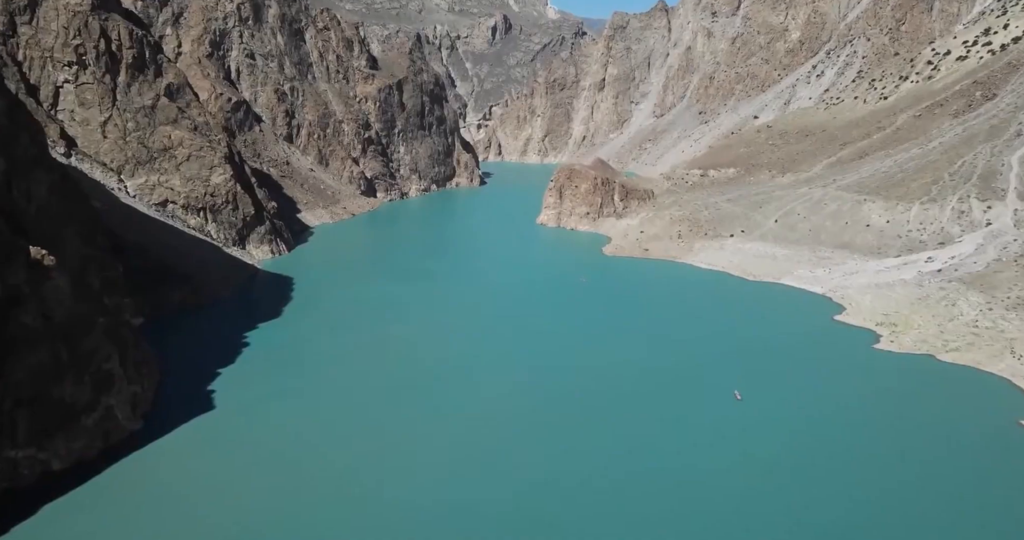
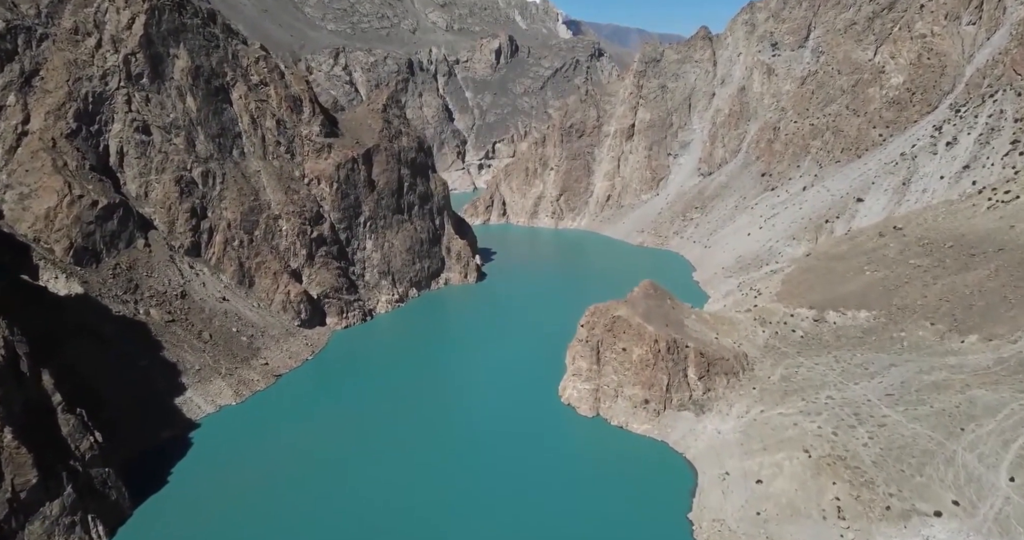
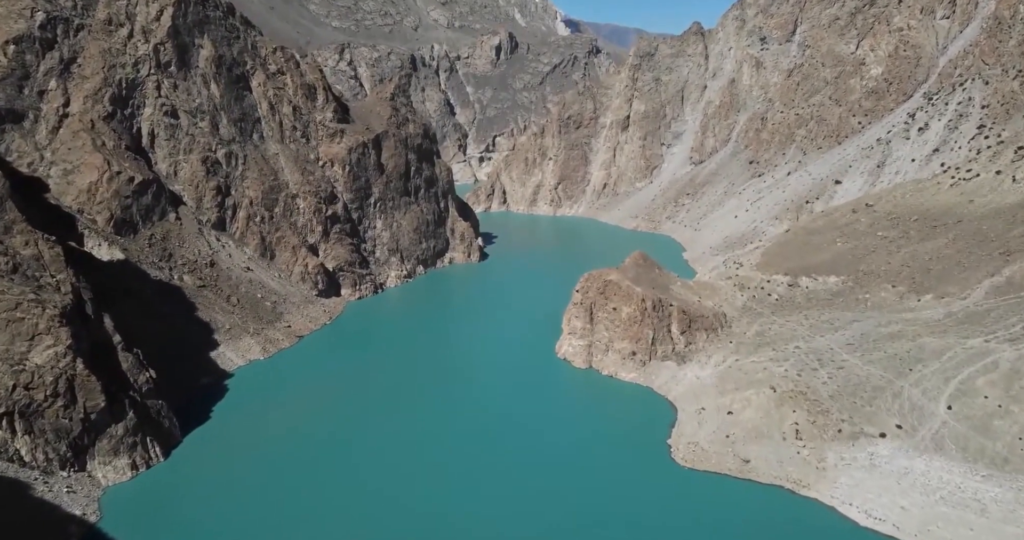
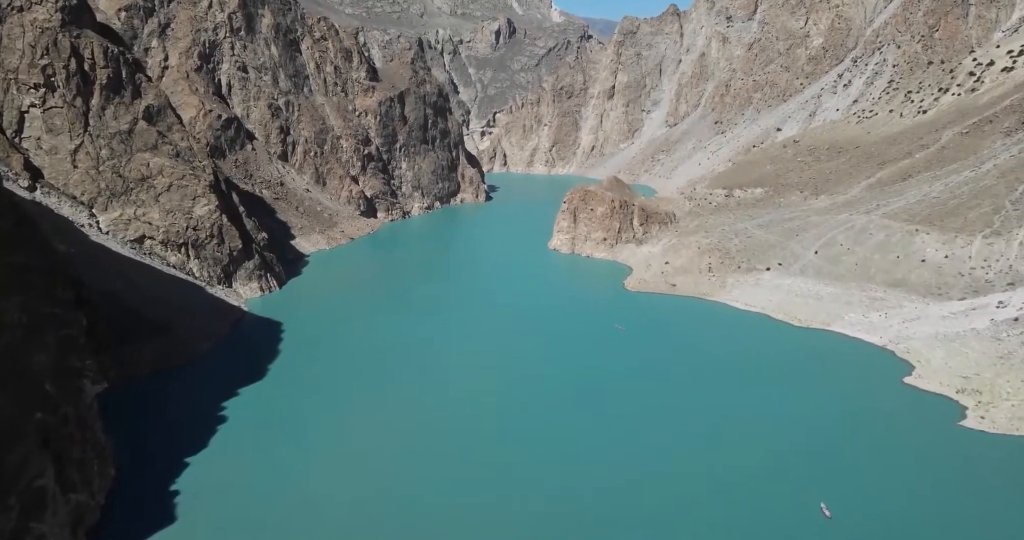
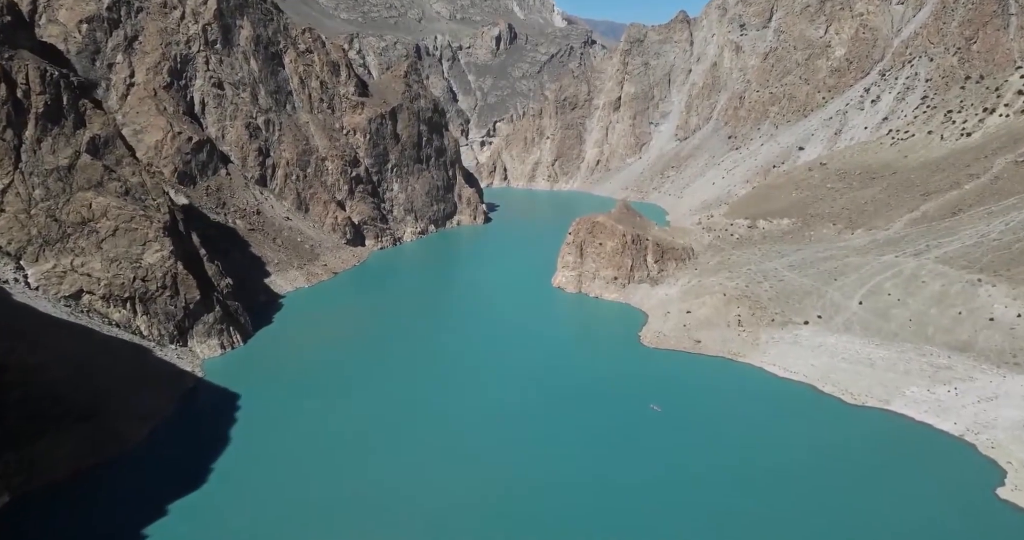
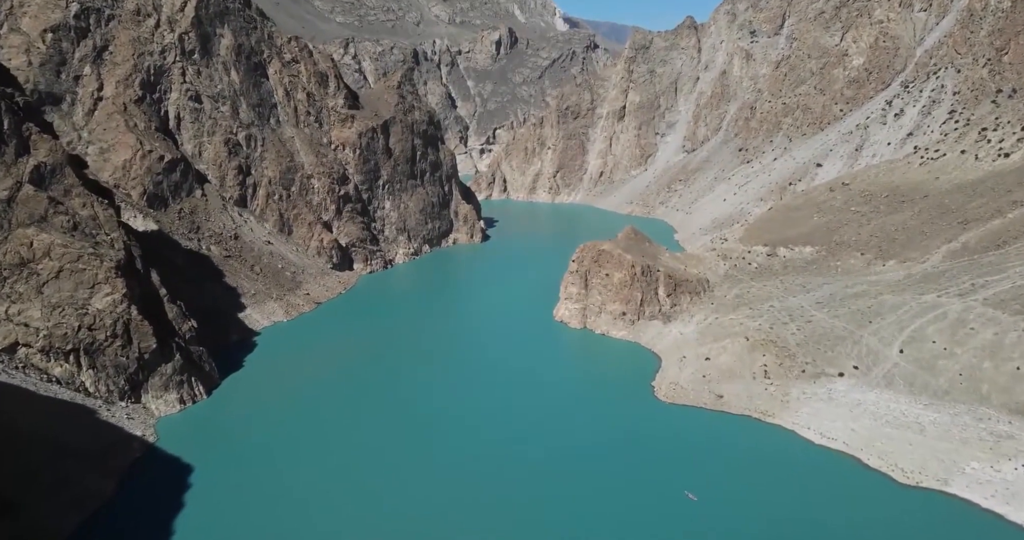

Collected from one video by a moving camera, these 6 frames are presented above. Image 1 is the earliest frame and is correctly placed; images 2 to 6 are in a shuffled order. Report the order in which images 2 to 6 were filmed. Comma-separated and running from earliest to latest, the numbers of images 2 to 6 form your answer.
4, 5, 6, 3, 2
